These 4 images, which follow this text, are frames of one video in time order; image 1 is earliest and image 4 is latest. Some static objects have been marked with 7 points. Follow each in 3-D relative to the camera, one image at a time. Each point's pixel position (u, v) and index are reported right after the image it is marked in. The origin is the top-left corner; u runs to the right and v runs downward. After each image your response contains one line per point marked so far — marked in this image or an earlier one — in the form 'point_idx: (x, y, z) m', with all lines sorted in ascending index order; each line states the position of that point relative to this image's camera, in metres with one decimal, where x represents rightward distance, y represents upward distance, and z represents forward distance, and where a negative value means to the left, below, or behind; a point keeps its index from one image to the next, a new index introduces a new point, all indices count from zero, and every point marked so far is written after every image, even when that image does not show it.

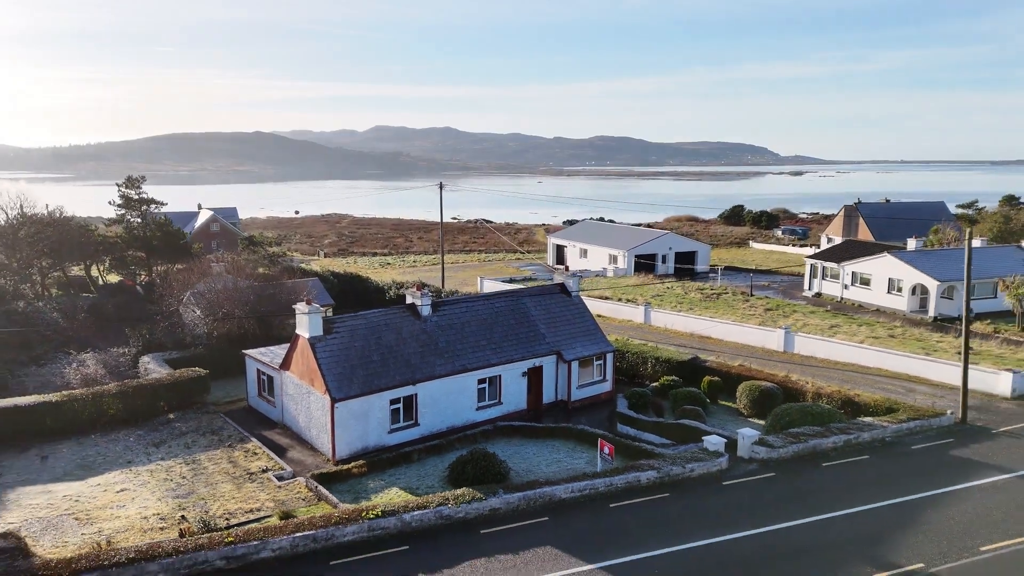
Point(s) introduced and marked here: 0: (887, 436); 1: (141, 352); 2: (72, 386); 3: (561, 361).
0: (+6.9, -2.8, +12.1) m
1: (-9.9, -1.7, +17.4) m
2: (-10.3, -2.2, +15.4) m
3: (+1.1, -1.7, +14.9) m
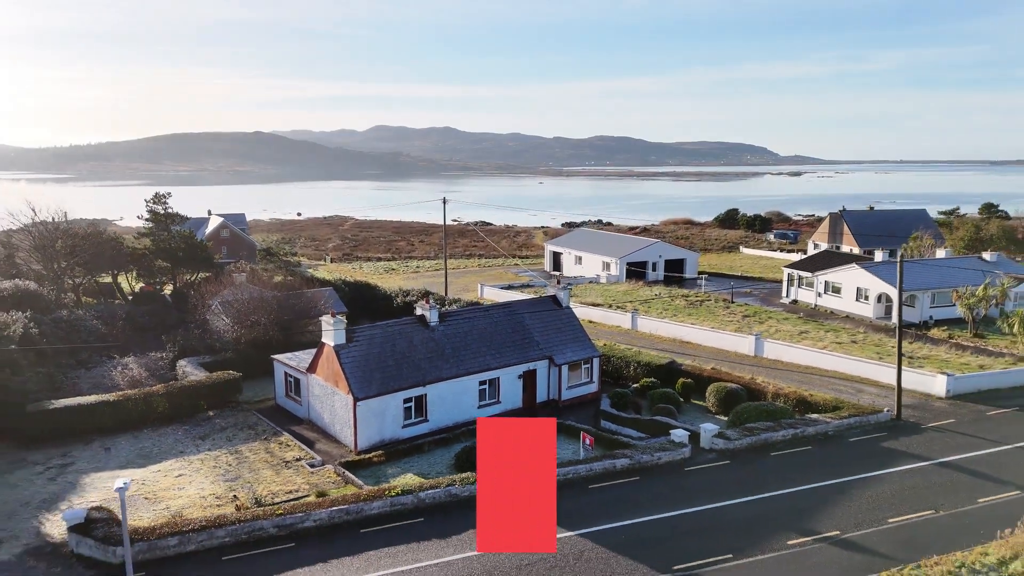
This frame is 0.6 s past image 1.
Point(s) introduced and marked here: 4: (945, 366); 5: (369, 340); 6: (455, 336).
0: (+6.9, -3.1, +14.1) m
1: (-9.9, -2.1, +19.3) m
2: (-10.4, -2.5, +17.3) m
3: (+1.1, -2.0, +16.9) m
4: (+12.0, -2.2, +18.0) m
5: (-3.3, -1.2, +15.2) m
6: (-1.5, -1.2, +16.3) m
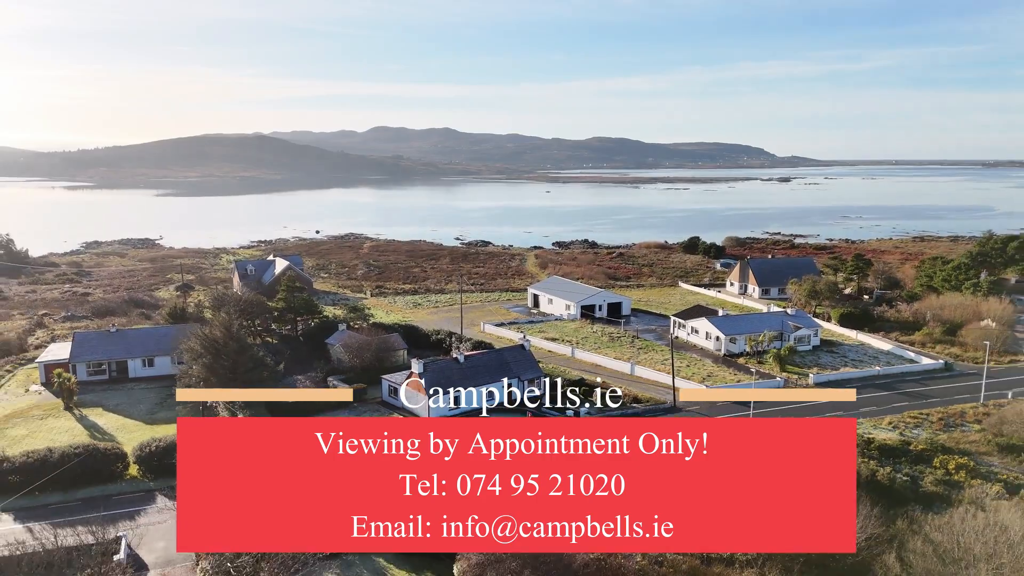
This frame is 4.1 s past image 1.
0: (+6.2, -6.0, +31.3) m
1: (-10.6, -4.9, +36.5) m
2: (-11.0, -5.4, +34.5) m
3: (+0.4, -4.9, +34.1) m
4: (+11.3, -5.1, +35.2) m
5: (-4.0, -4.0, +32.4) m
6: (-2.1, -4.1, +33.5) m
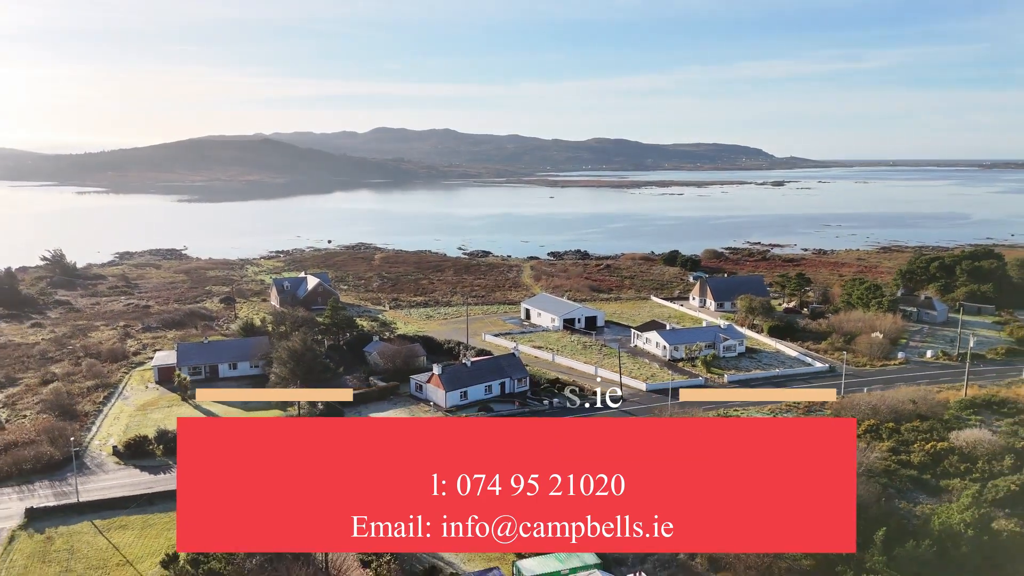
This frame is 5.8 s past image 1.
0: (+5.8, -7.7, +43.7) m
1: (-11.0, -6.7, +49.0) m
2: (-11.5, -7.1, +47.0) m
3: (0.0, -6.6, +46.6) m
4: (+10.9, -6.8, +47.6) m
5: (-4.4, -5.8, +44.8) m
6: (-2.6, -5.8, +45.9) m
